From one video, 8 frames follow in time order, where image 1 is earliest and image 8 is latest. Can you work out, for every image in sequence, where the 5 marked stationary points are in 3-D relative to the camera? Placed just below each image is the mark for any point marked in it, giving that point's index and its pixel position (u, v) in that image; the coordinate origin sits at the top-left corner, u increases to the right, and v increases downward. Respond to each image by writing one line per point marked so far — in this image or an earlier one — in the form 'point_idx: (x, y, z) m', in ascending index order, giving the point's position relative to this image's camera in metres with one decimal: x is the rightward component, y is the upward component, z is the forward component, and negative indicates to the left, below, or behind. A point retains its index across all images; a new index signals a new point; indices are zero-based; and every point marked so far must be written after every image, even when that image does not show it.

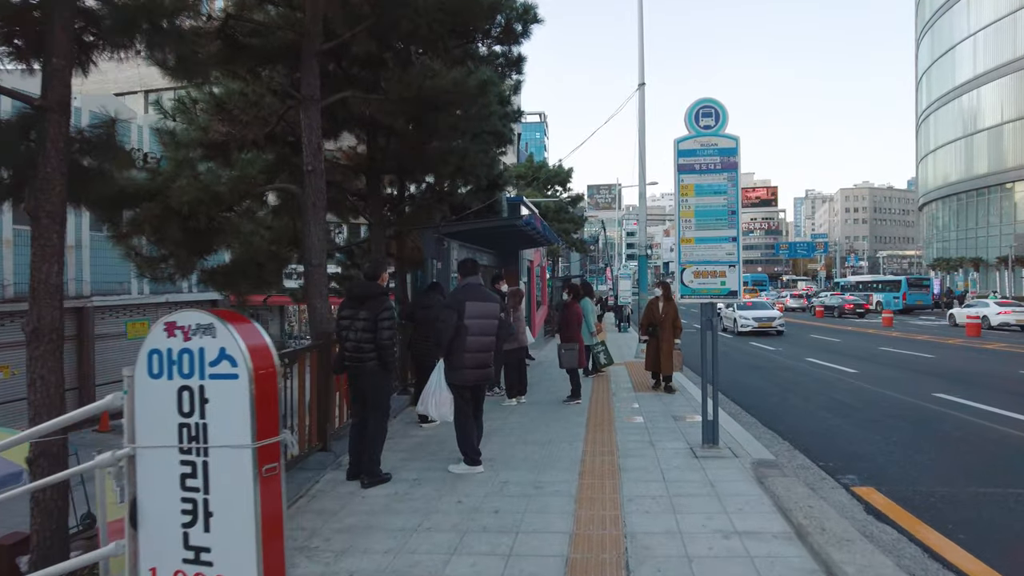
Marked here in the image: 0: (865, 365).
0: (+9.7, -2.1, +17.3) m
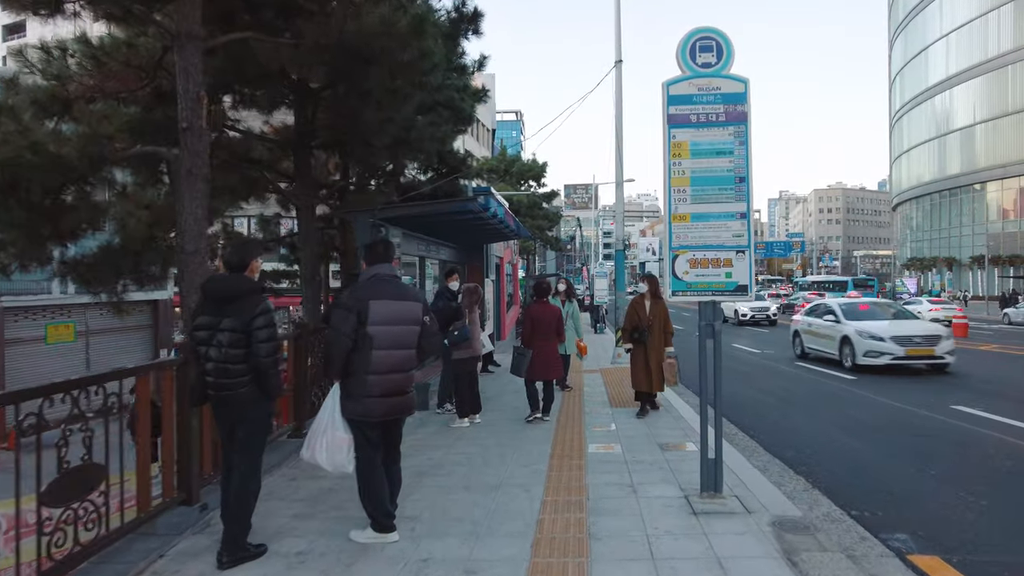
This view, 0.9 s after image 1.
0: (+8.8, -2.1, +15.8) m
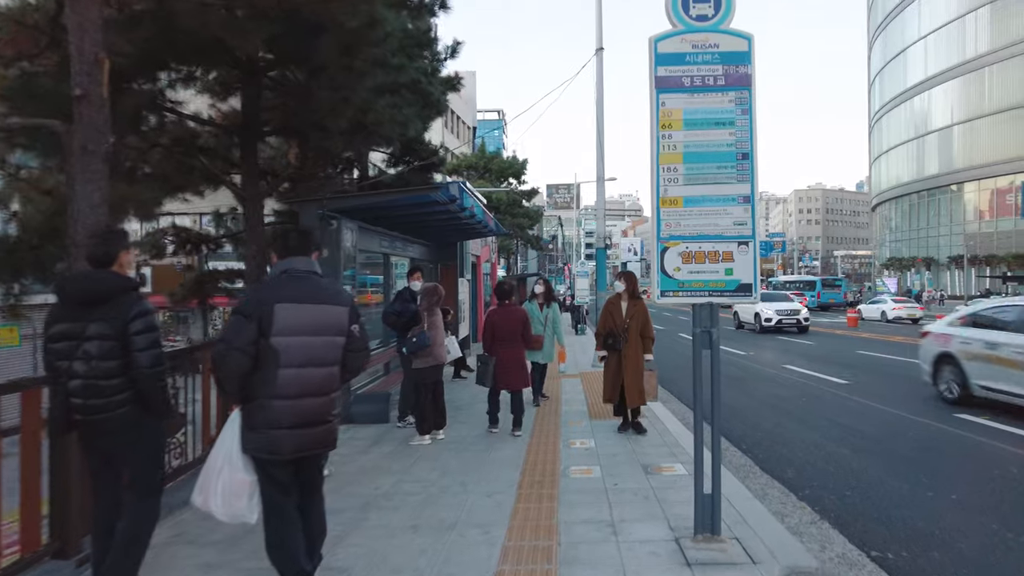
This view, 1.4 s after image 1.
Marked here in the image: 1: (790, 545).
0: (+8.2, -2.1, +15.1) m
1: (+1.8, -1.7, +4.2) m
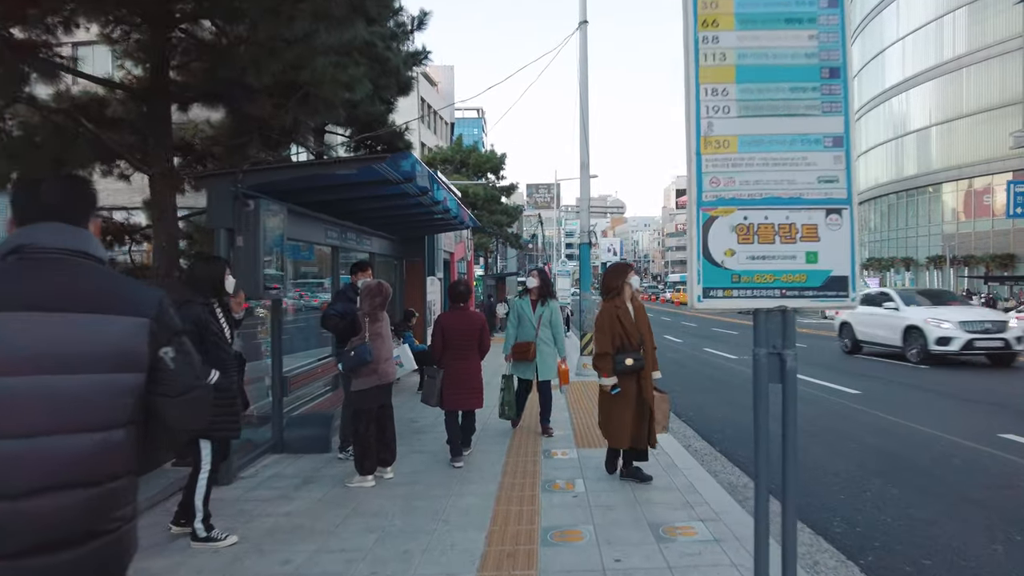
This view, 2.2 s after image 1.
0: (+7.6, -2.0, +13.8) m
1: (+1.6, -1.7, +2.7) m
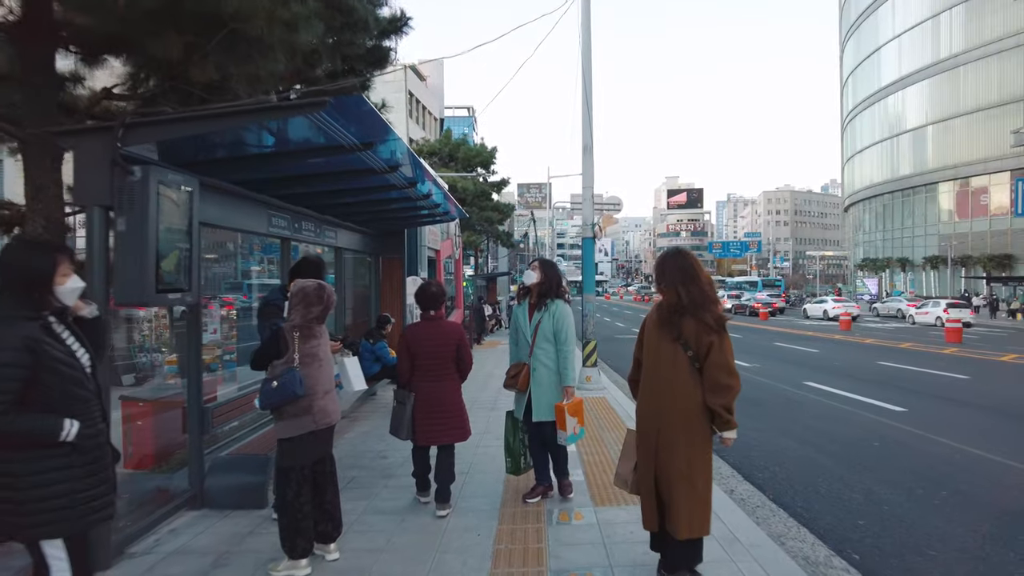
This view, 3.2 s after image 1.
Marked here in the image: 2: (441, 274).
0: (+7.5, -2.1, +12.1) m
1: (+1.7, -1.7, +0.9) m
2: (-2.1, +0.4, +18.5) m
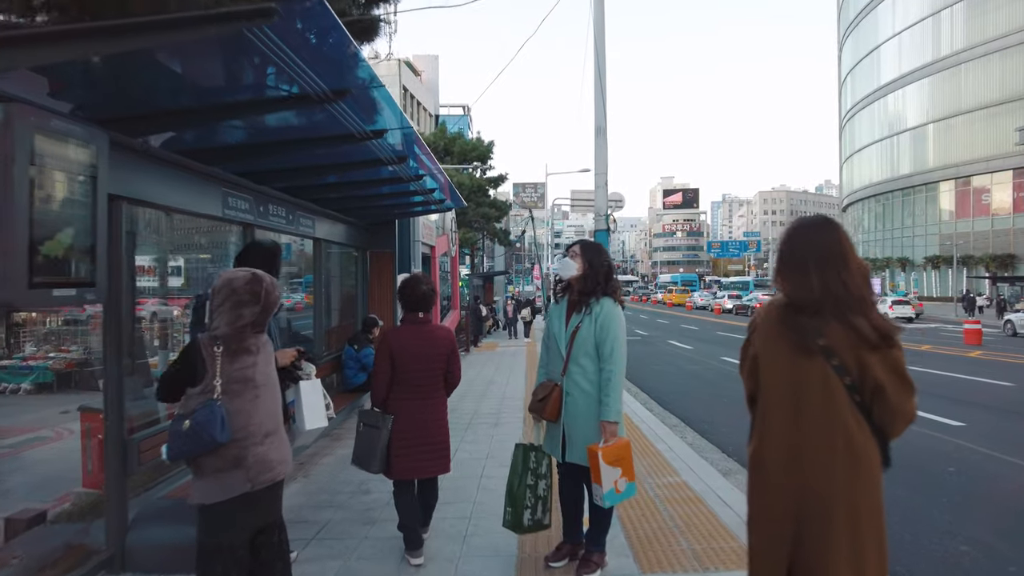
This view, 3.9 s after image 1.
0: (+7.5, -2.0, +10.9) m
1: (+1.8, -1.7, -0.3) m
2: (-2.1, +0.4, +17.2) m
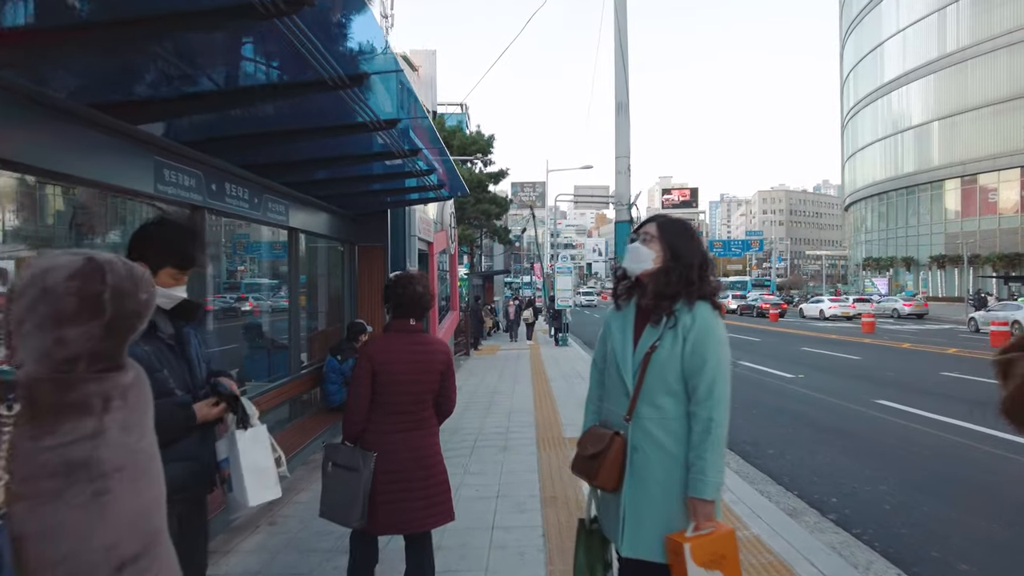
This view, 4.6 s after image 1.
0: (+7.7, -2.0, +9.6) m
1: (+2.0, -1.7, -1.6) m
2: (-2.0, +0.4, +15.9) m
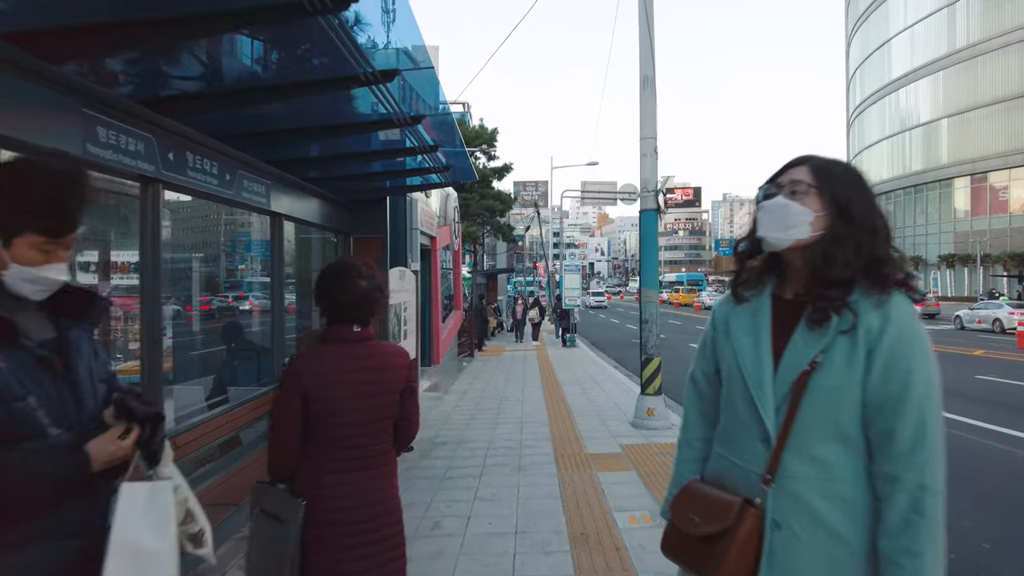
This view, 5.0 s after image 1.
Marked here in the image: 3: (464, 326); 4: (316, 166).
0: (+7.9, -2.0, +8.6) m
1: (+2.1, -1.6, -2.6) m
2: (-1.8, +0.5, +14.9) m
3: (-1.5, -1.2, +19.9) m
4: (-2.2, +1.3, +7.1) m
